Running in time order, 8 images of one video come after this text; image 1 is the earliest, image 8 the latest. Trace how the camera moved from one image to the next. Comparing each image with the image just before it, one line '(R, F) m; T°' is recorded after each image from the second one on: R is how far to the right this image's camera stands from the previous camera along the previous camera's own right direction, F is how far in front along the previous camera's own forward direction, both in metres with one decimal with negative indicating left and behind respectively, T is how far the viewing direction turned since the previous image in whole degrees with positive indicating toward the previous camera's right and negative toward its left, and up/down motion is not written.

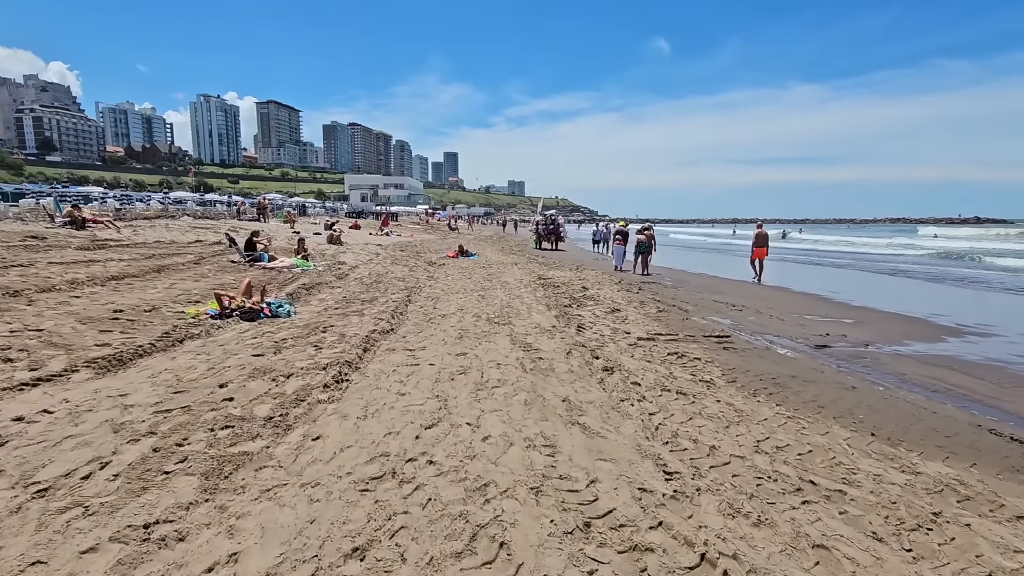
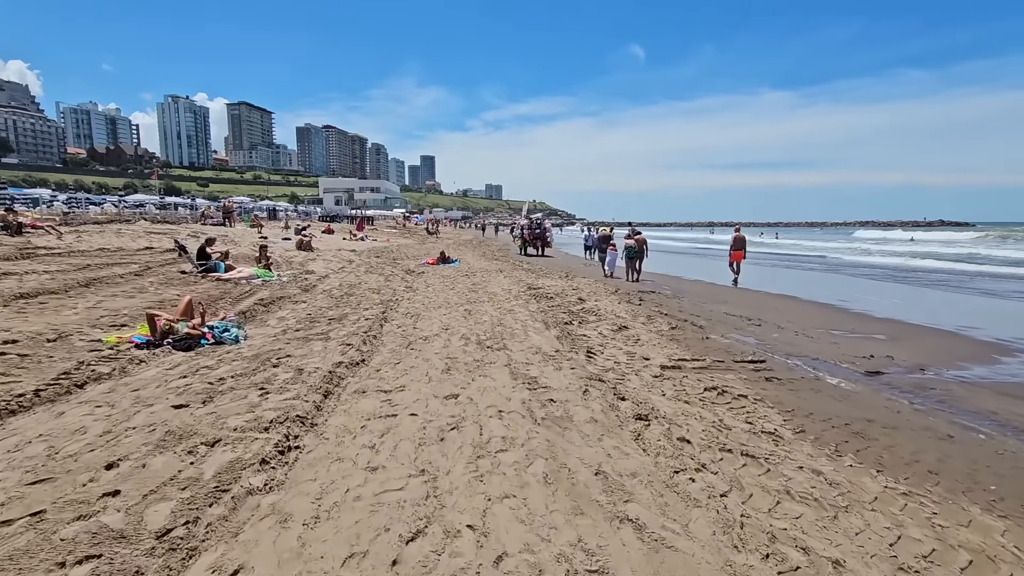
(-0.2, +1.4) m; +2°
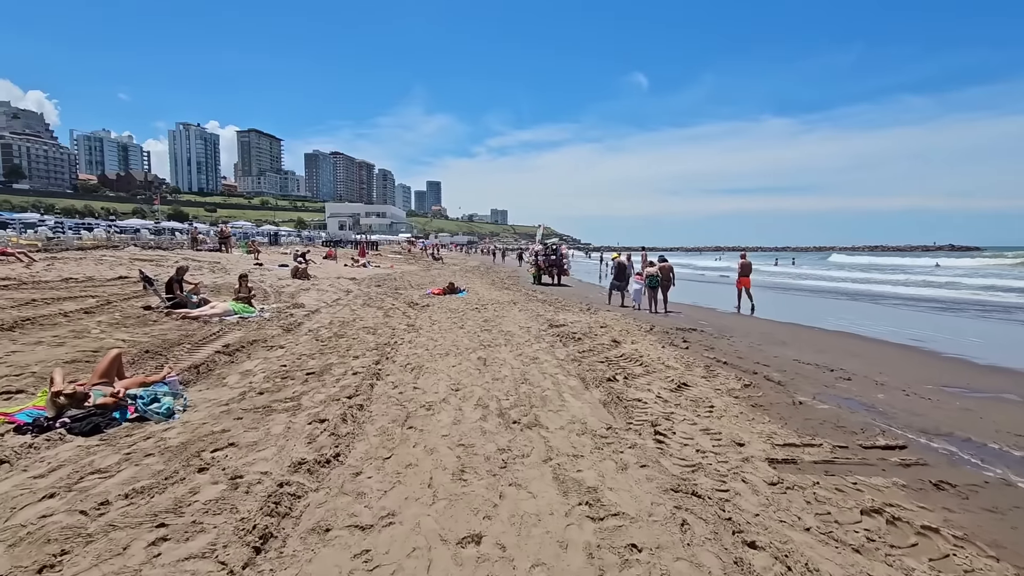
(-0.3, +1.9) m; -1°
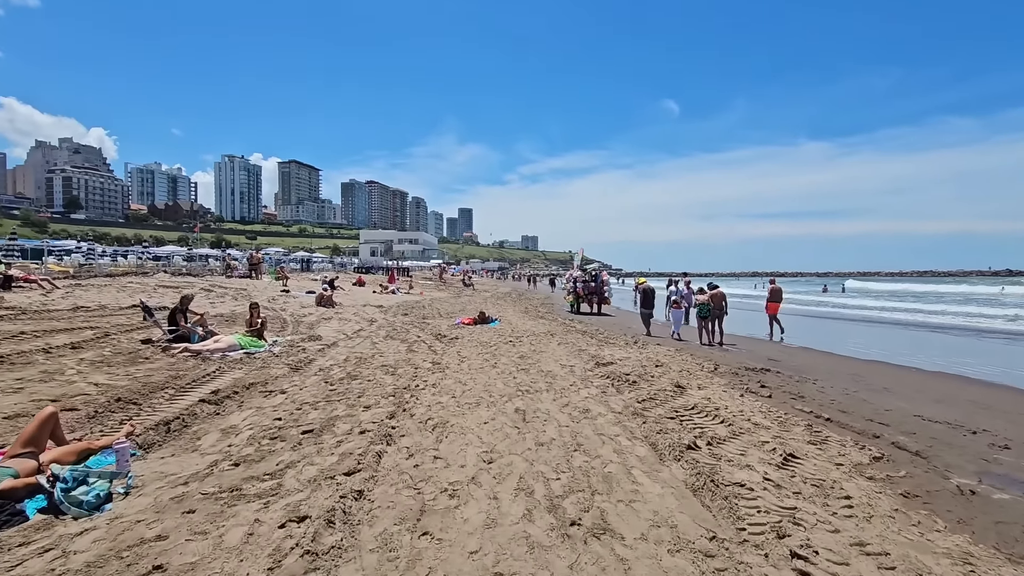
(-0.2, +1.5) m; -3°
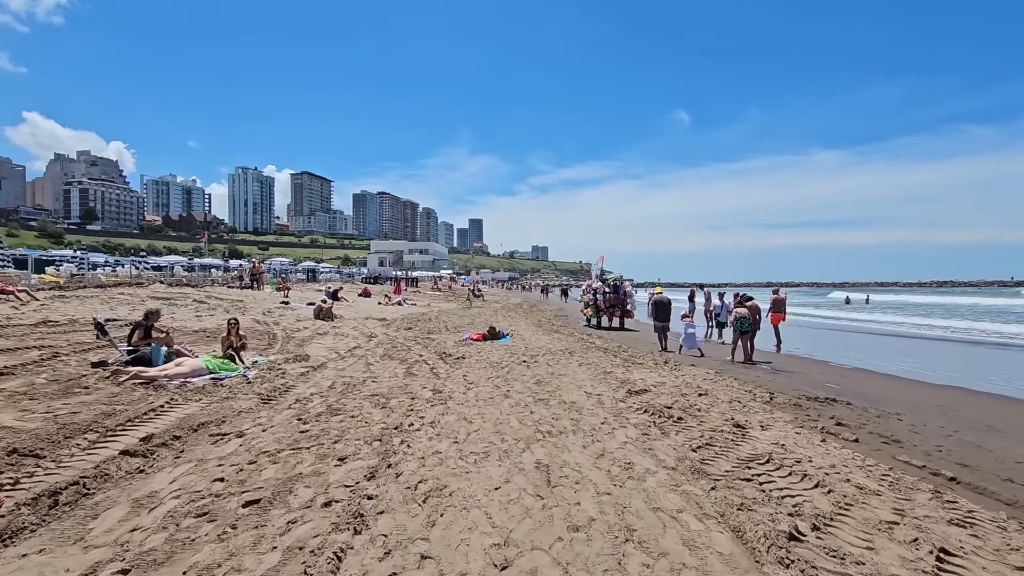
(-0.1, +1.6) m; -1°
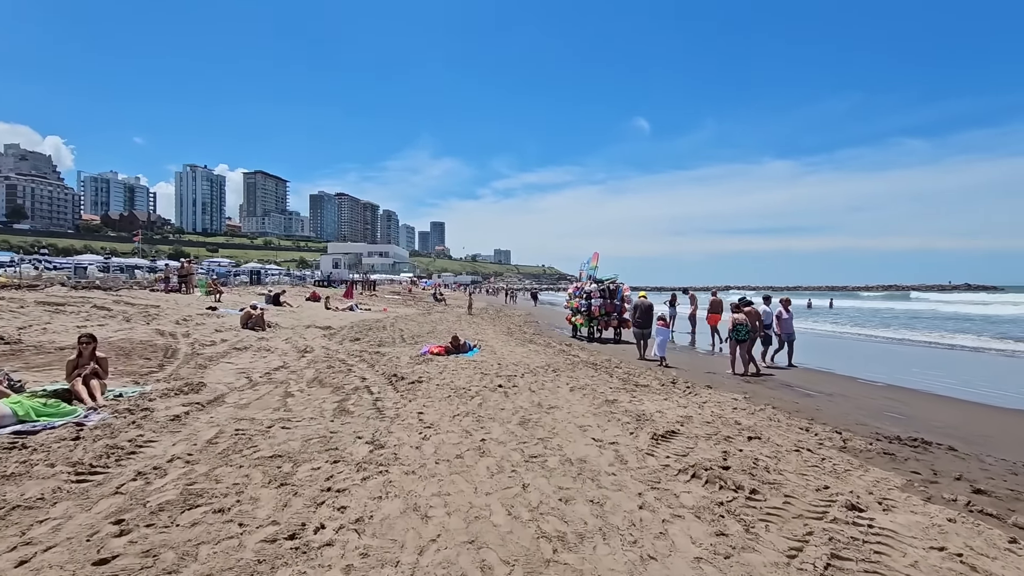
(-0.2, +2.7) m; +4°
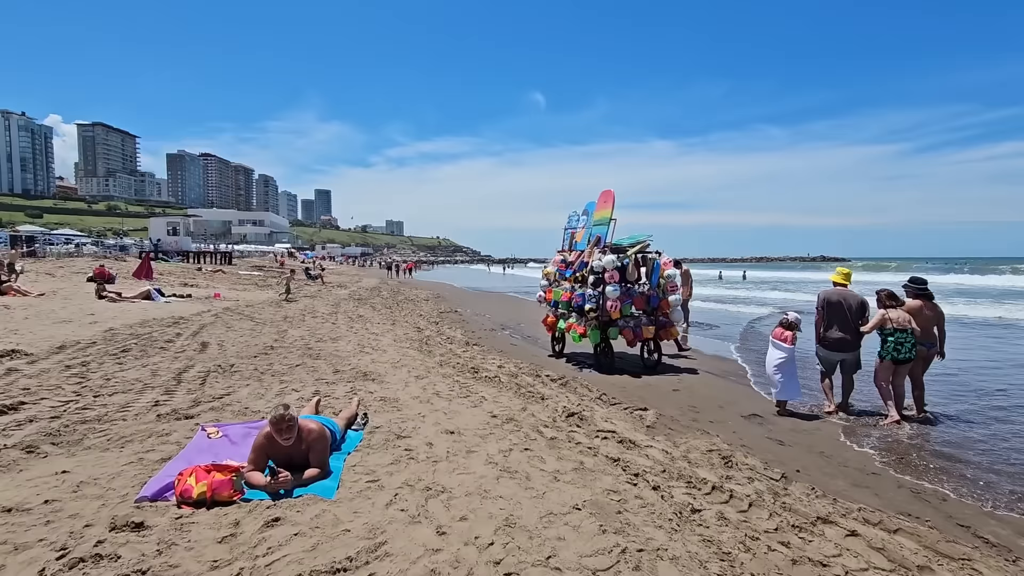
(-0.6, +9.0) m; +12°
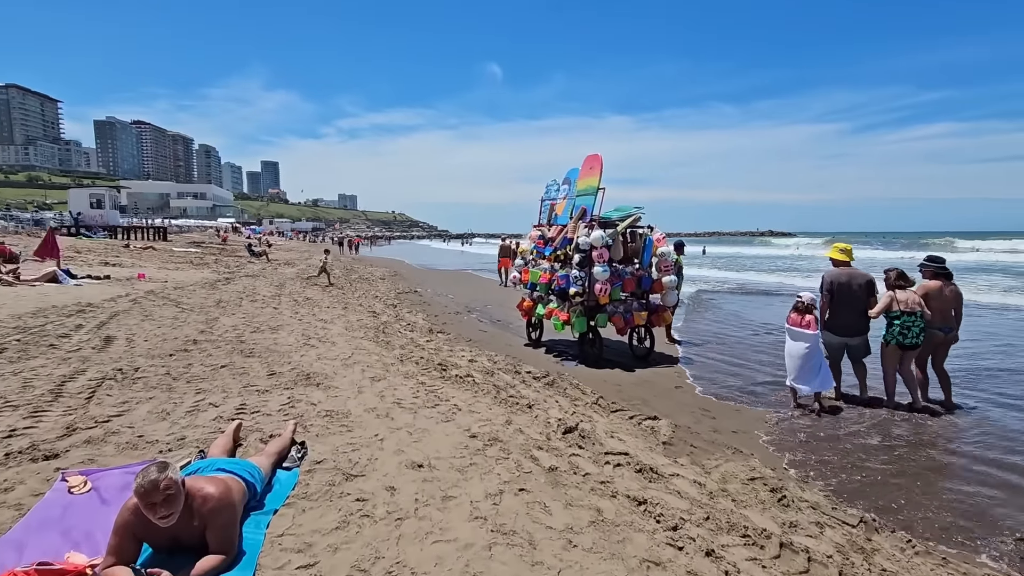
(-0.2, +1.2) m; +5°
